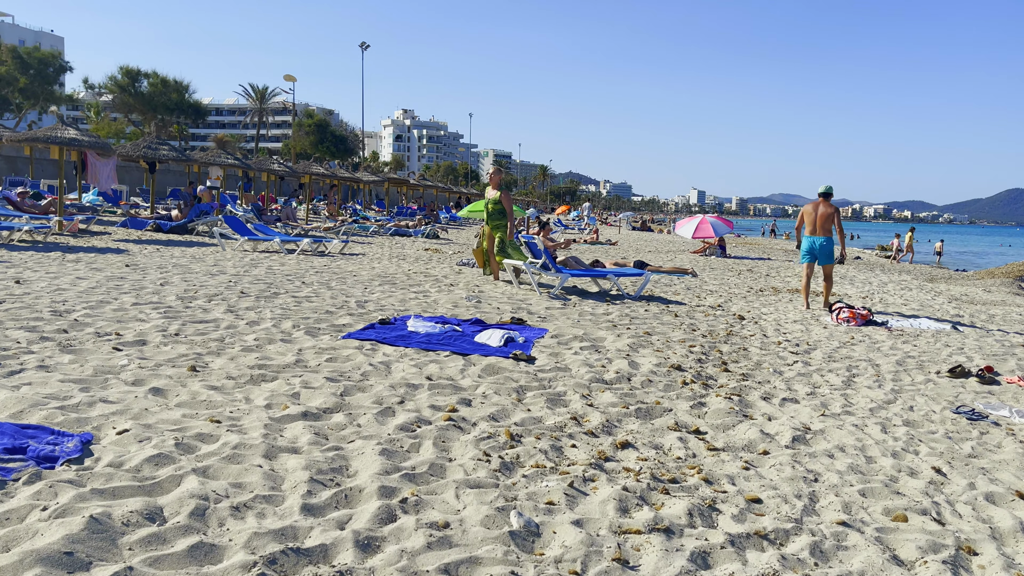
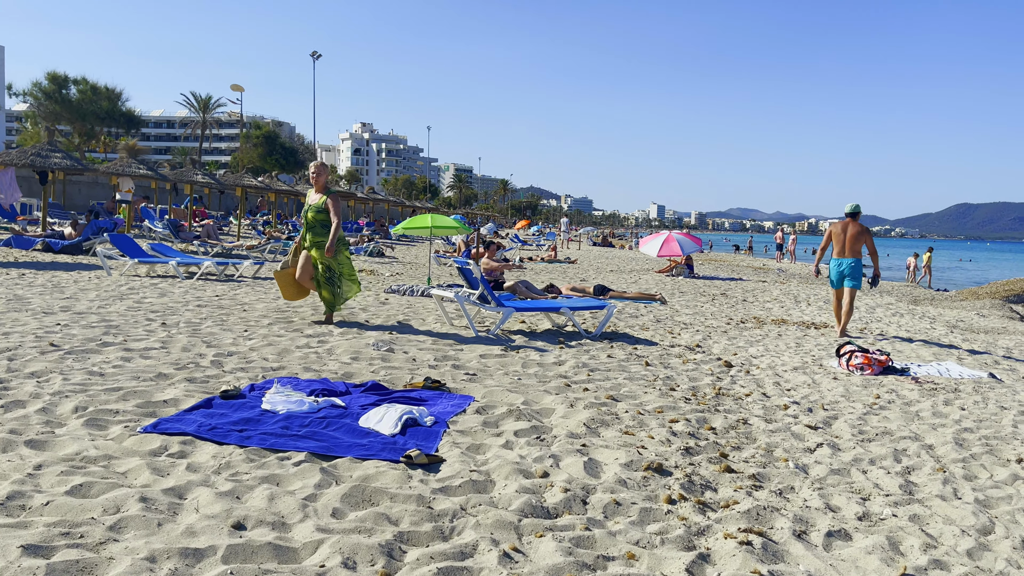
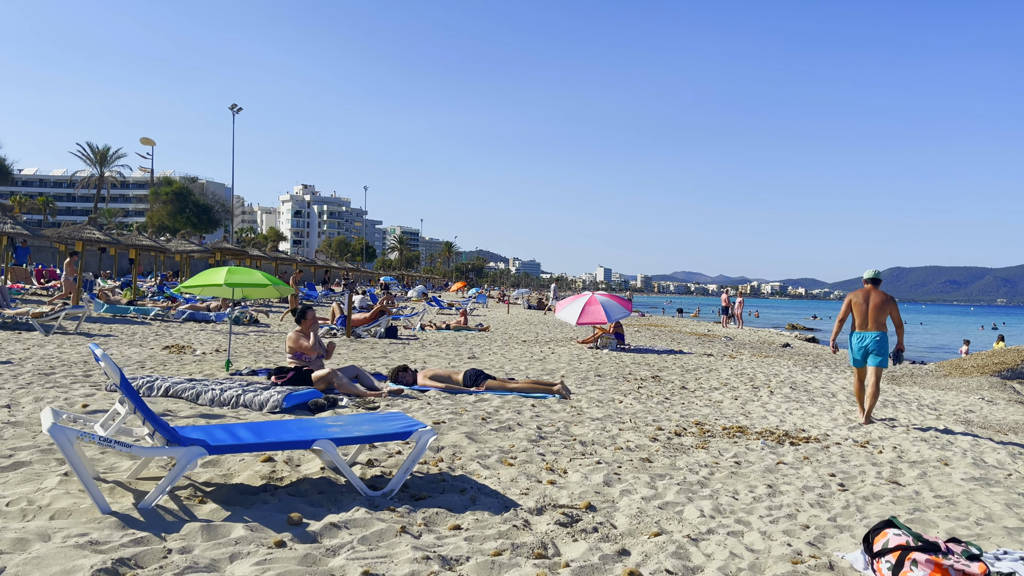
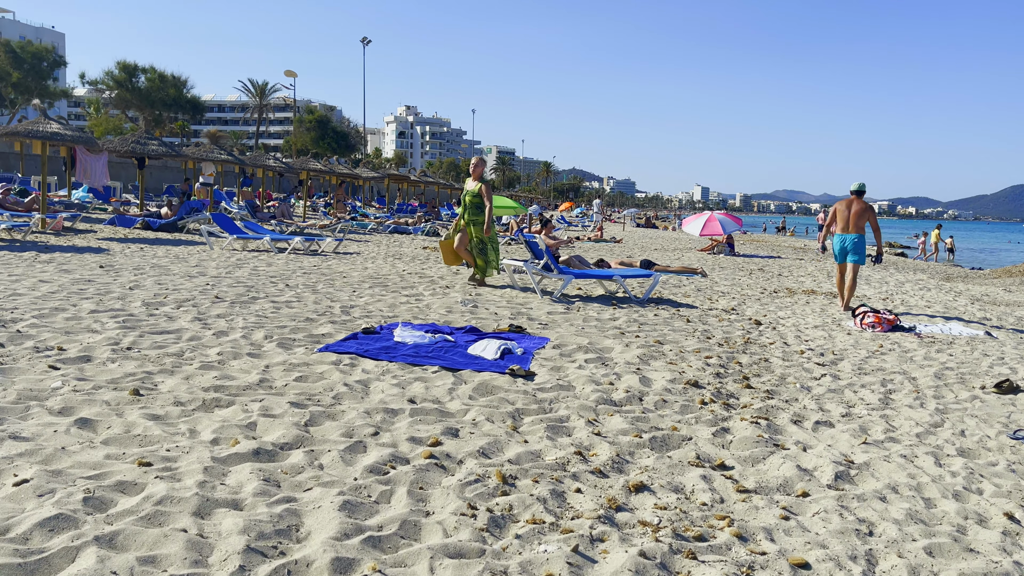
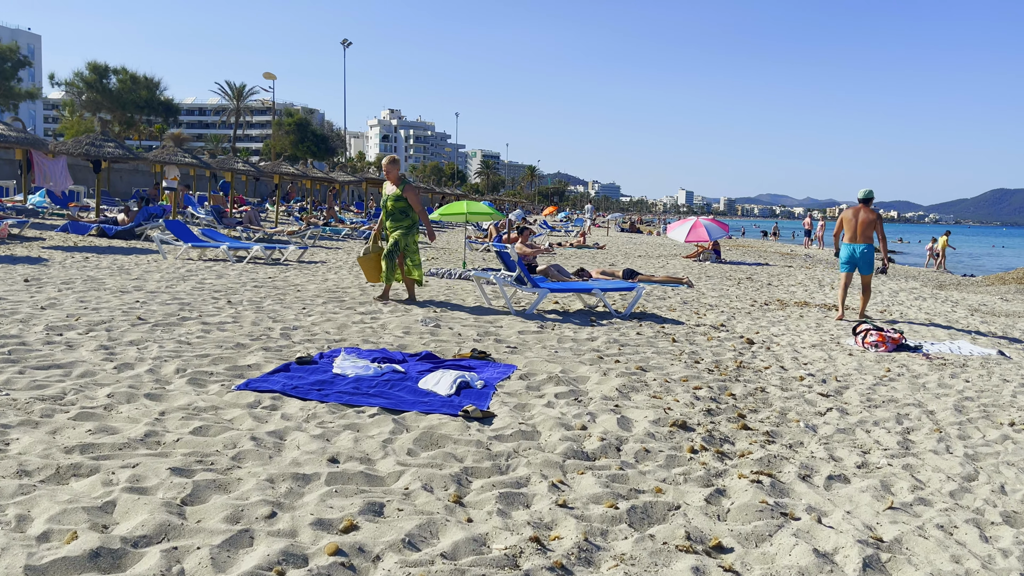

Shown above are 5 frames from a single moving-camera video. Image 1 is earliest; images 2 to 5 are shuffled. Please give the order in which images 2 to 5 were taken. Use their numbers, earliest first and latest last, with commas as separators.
4, 5, 2, 3
